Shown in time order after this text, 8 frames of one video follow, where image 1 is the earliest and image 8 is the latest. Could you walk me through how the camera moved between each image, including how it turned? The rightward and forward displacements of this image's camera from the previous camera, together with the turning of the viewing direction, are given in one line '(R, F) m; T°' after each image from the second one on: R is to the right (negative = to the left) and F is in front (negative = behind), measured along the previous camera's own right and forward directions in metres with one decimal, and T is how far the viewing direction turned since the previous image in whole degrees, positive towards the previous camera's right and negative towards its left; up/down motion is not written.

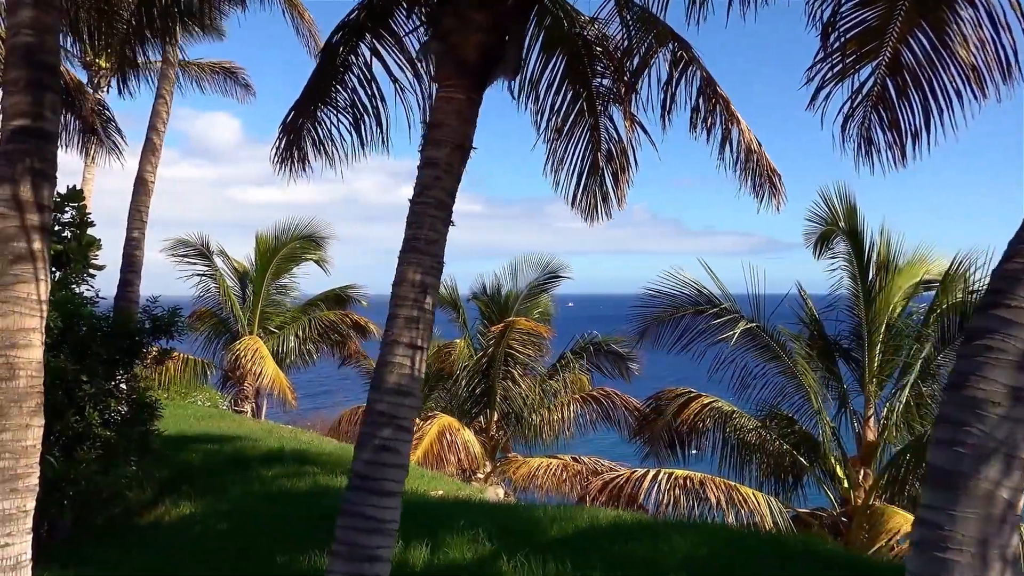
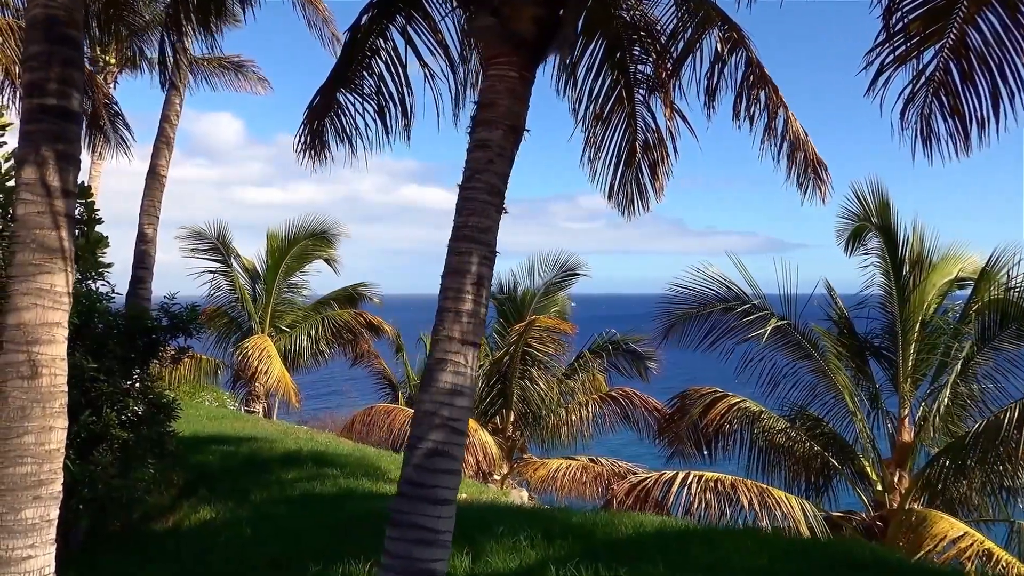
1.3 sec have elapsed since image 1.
(-0.3, +0.3) m; 0°
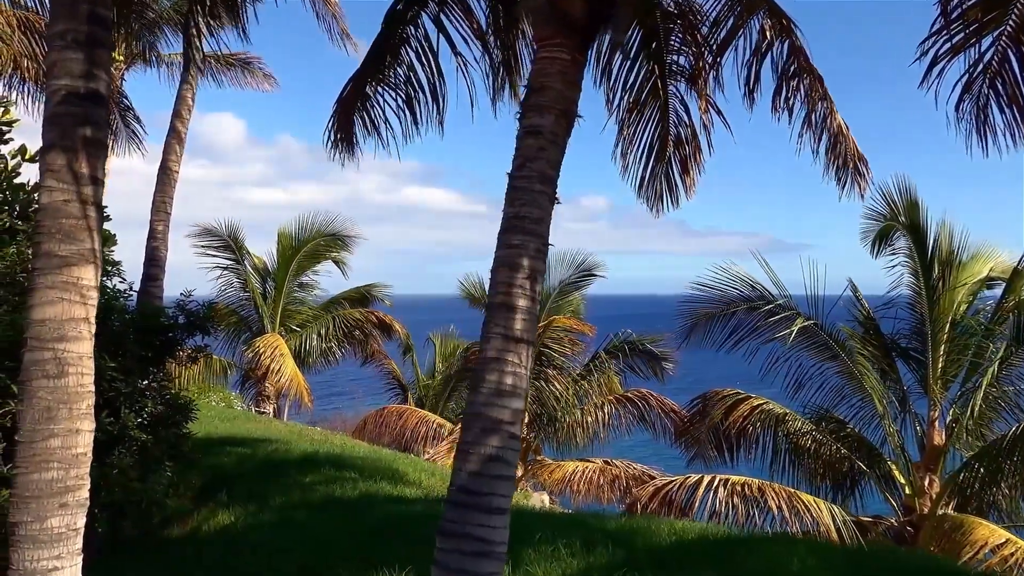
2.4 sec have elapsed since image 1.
(-0.2, +0.2) m; 0°
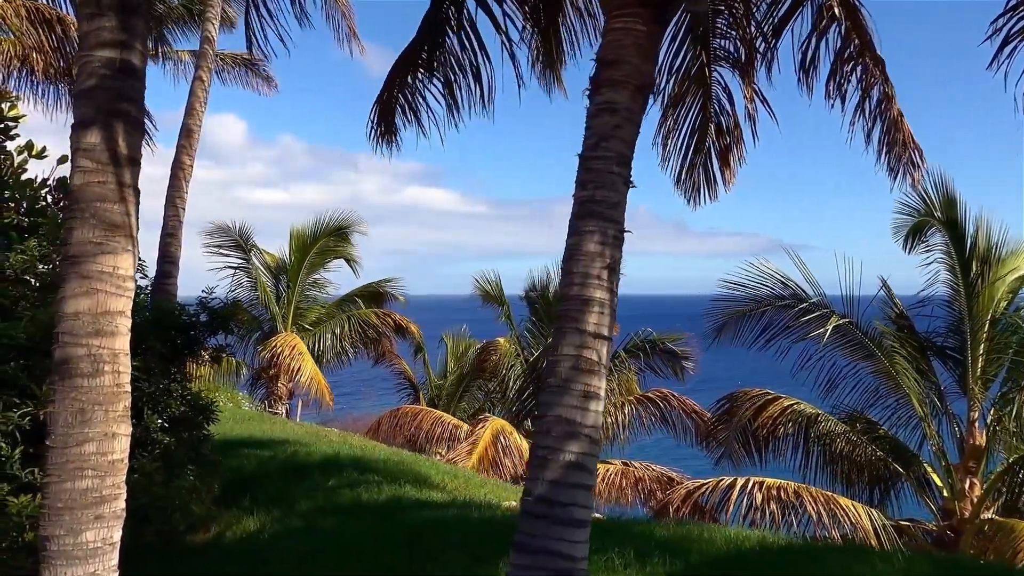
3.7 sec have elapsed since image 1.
(-0.3, +0.3) m; 0°
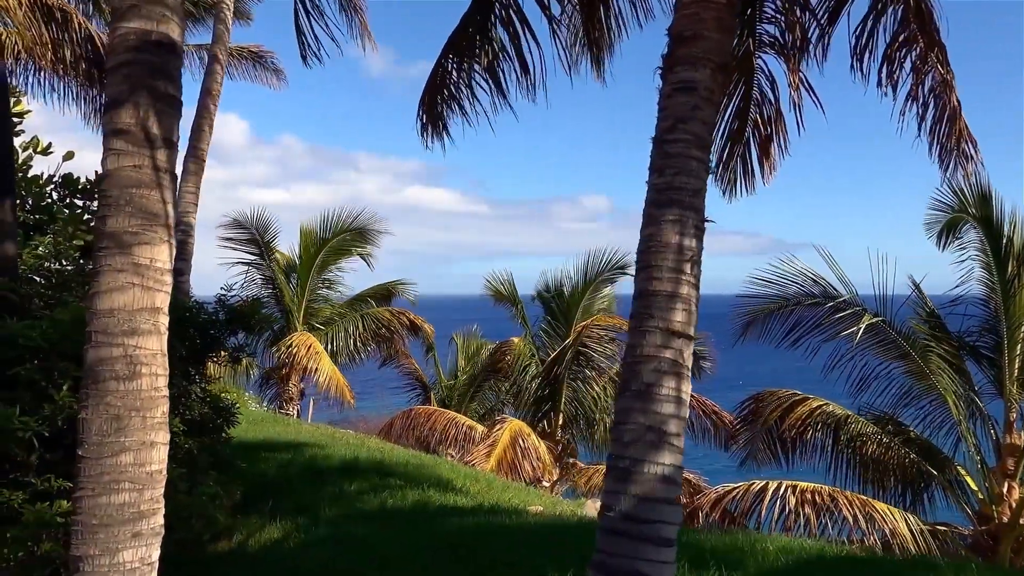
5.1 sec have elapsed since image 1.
(-0.3, +0.3) m; 0°
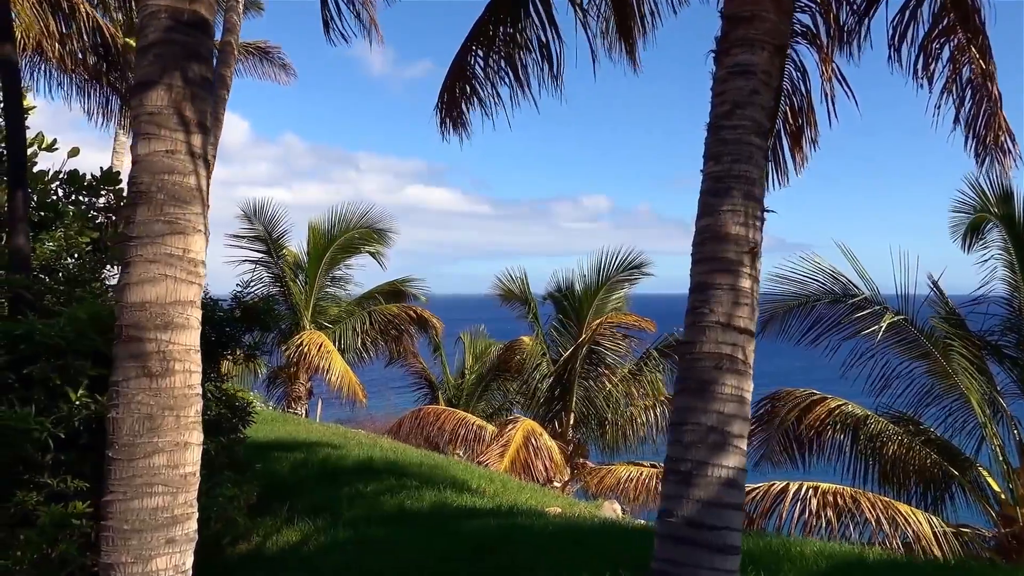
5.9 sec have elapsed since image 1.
(-0.2, +0.1) m; 0°
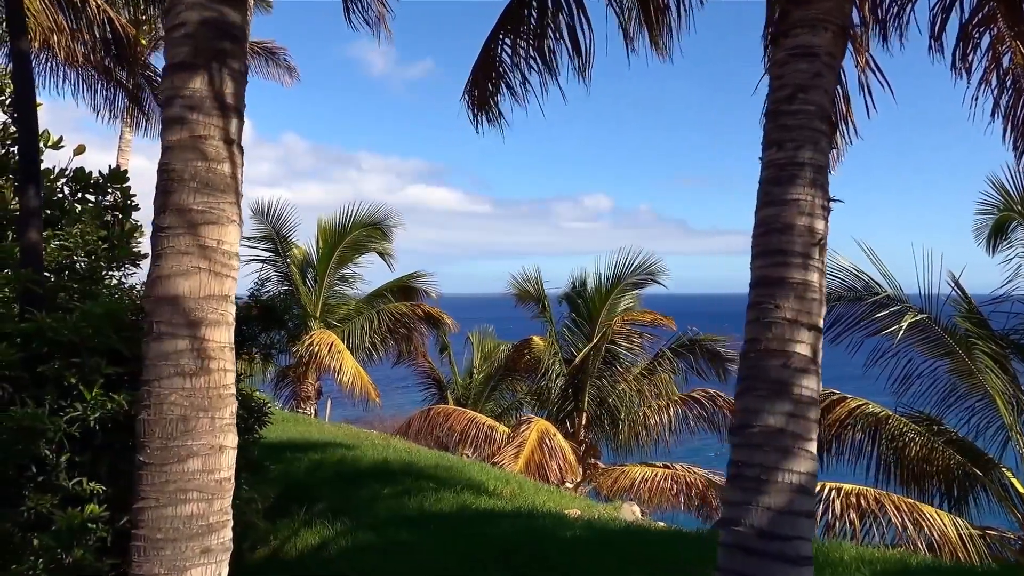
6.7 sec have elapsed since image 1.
(-0.2, +0.1) m; 0°
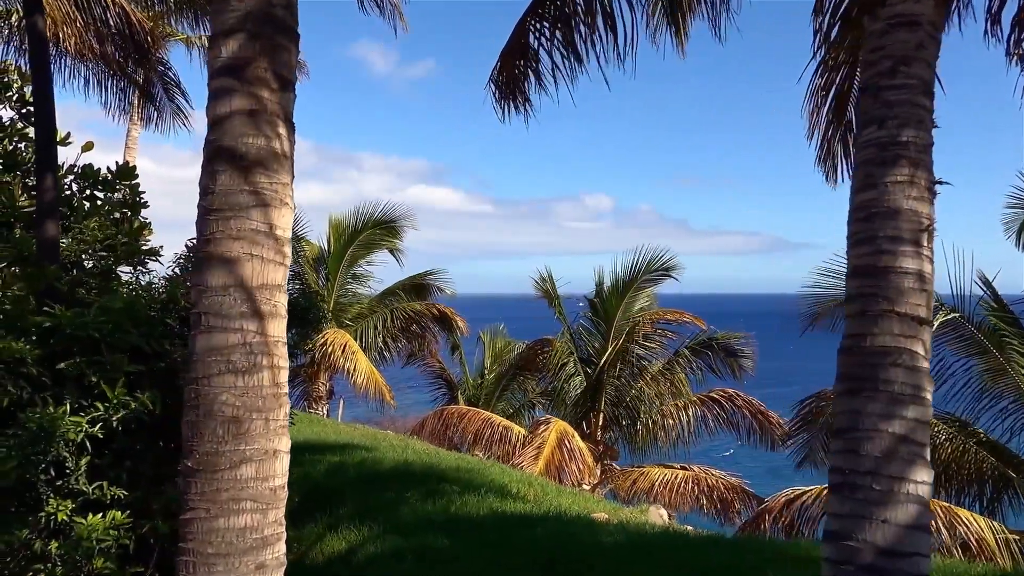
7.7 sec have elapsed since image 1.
(-0.2, +0.2) m; 0°
